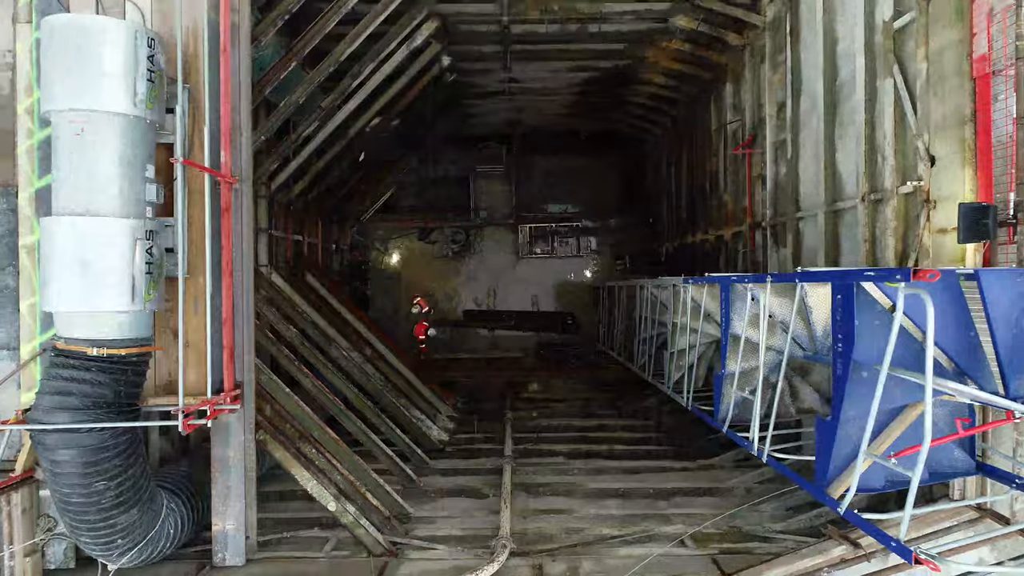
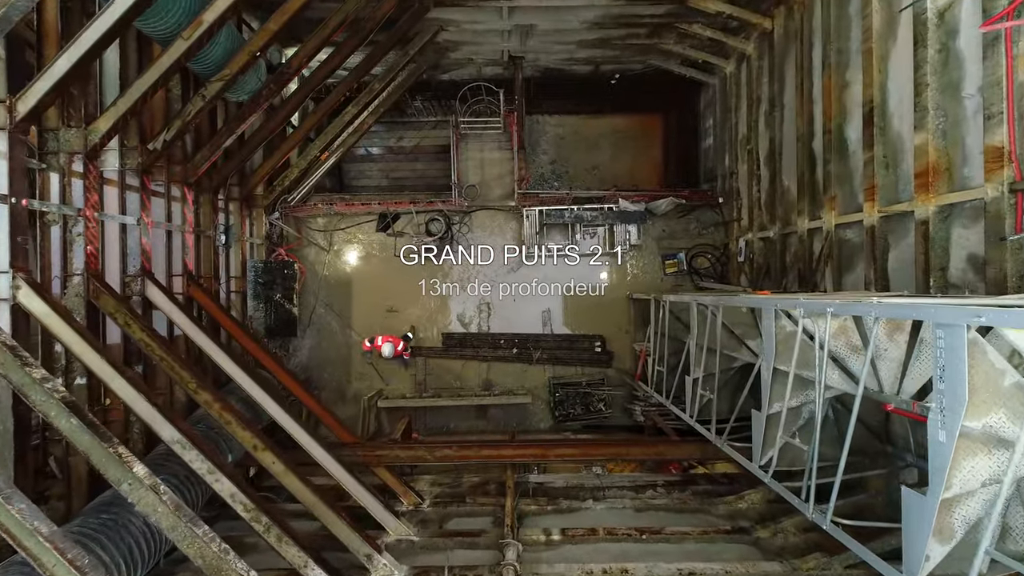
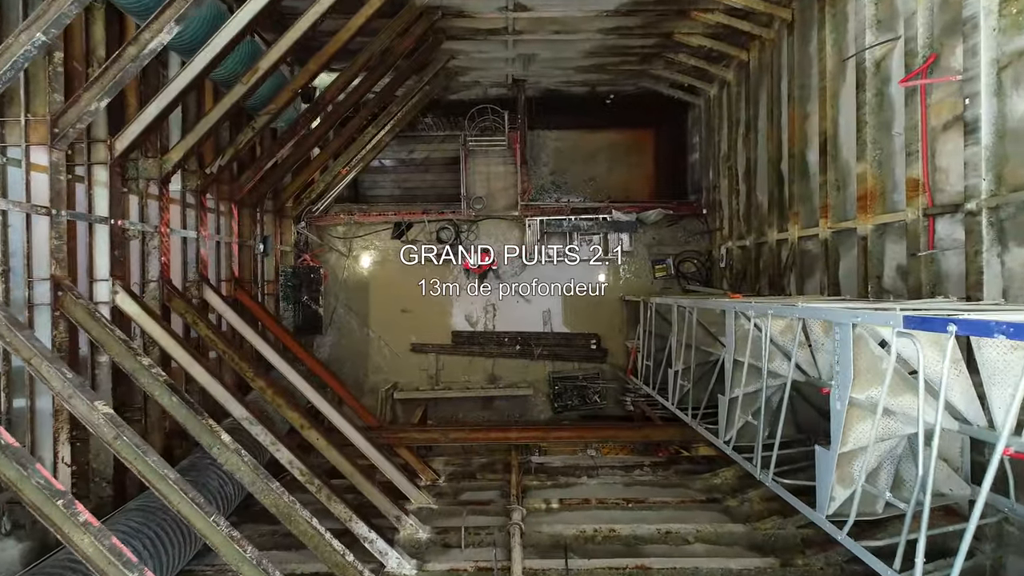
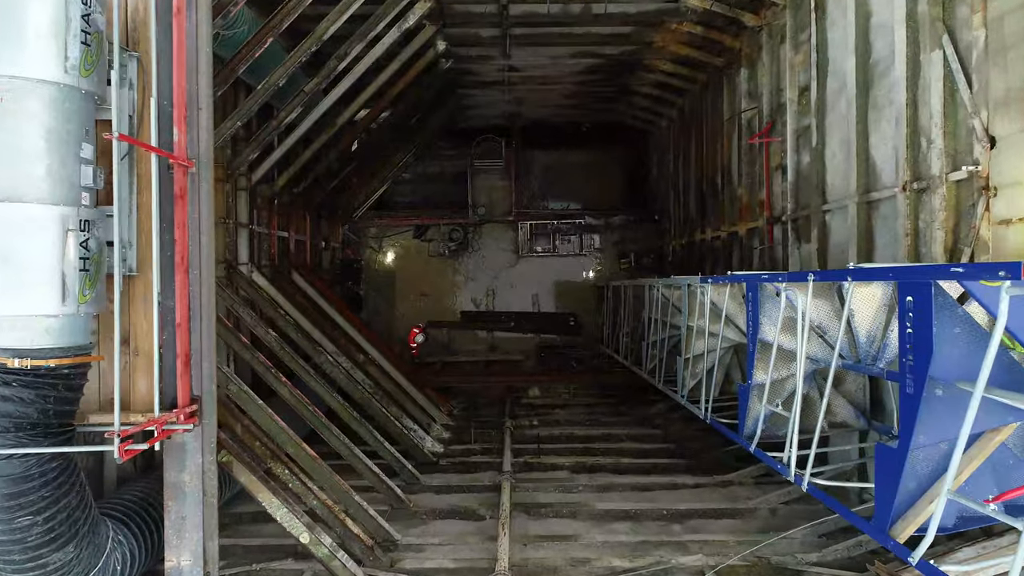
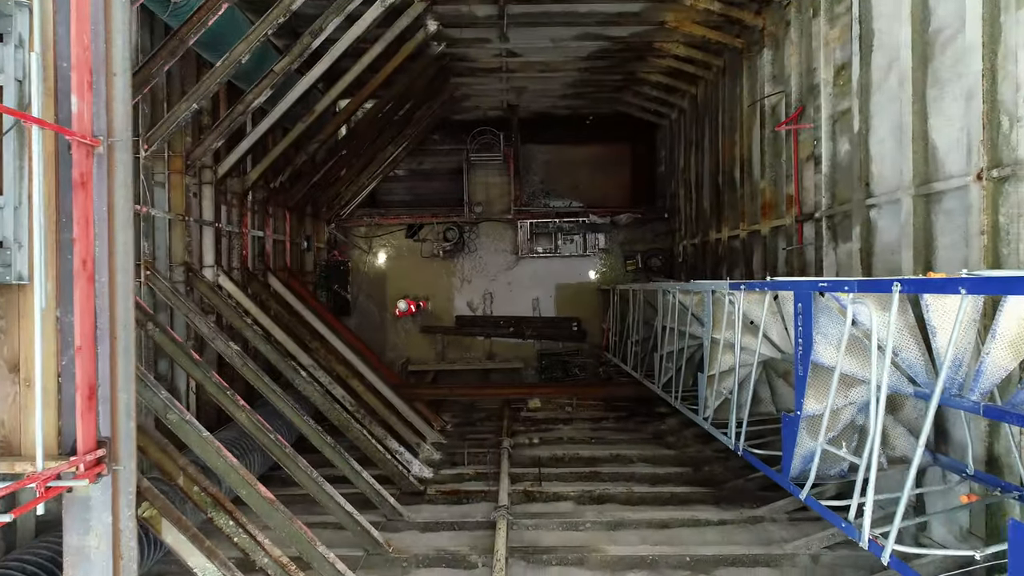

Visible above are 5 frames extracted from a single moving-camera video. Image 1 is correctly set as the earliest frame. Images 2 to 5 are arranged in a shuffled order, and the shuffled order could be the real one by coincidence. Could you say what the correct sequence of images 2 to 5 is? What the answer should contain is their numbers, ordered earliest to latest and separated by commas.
4, 5, 3, 2
